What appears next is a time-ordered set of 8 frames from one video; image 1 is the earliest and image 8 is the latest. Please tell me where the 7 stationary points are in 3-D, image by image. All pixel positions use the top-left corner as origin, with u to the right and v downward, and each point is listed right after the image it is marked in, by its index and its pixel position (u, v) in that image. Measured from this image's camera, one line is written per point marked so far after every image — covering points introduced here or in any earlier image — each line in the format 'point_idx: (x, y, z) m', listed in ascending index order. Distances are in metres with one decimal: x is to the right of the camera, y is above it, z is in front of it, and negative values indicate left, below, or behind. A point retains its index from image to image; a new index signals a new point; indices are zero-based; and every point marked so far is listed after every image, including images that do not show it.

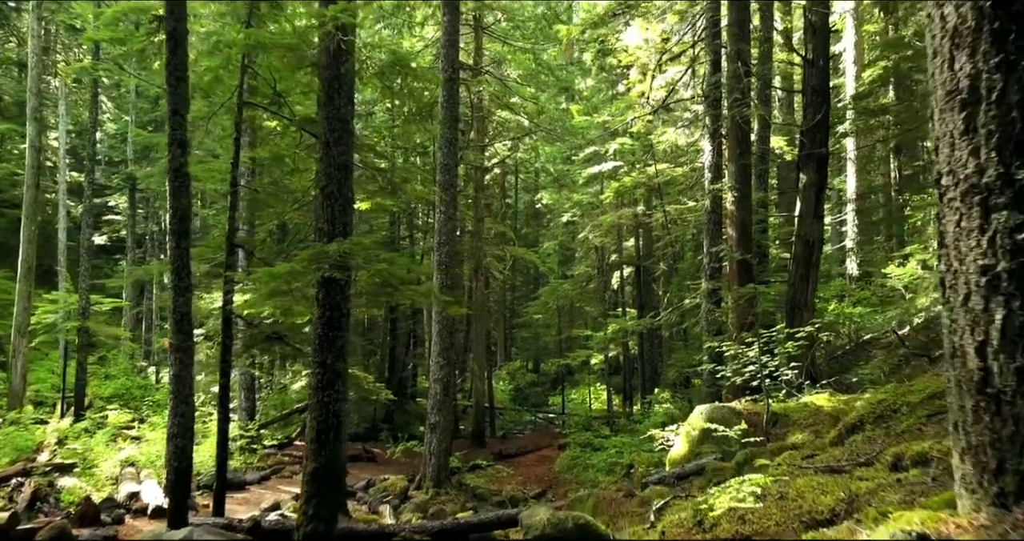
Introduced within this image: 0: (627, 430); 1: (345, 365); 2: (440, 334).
0: (+2.8, -3.9, +18.0) m
1: (-1.5, -0.9, +6.5) m
2: (-1.3, -1.2, +13.5) m
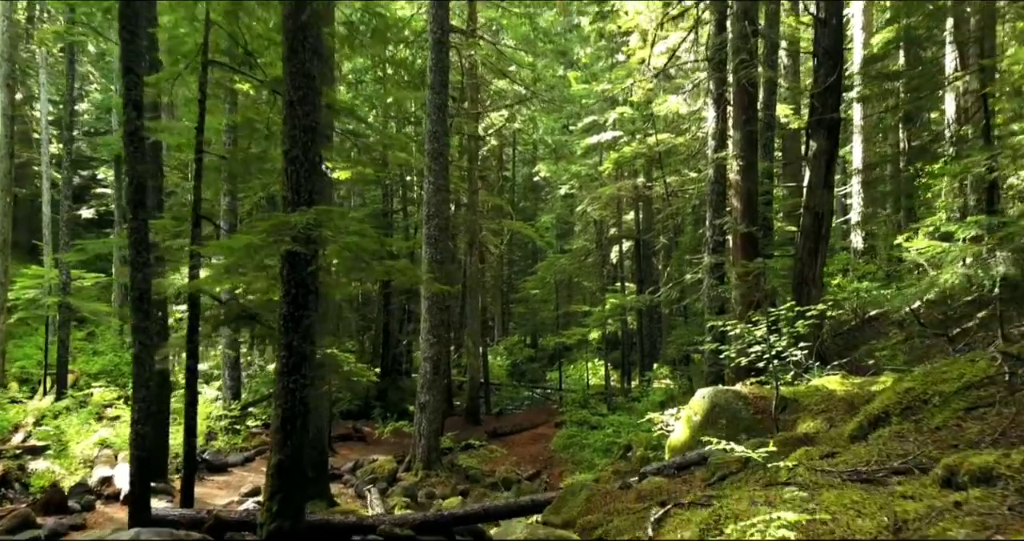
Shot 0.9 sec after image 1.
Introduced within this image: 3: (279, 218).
0: (+2.7, -3.3, +17.5) m
1: (-1.6, -0.6, +5.9) m
2: (-1.5, -0.7, +12.9) m
3: (-1.8, +0.4, +5.6) m
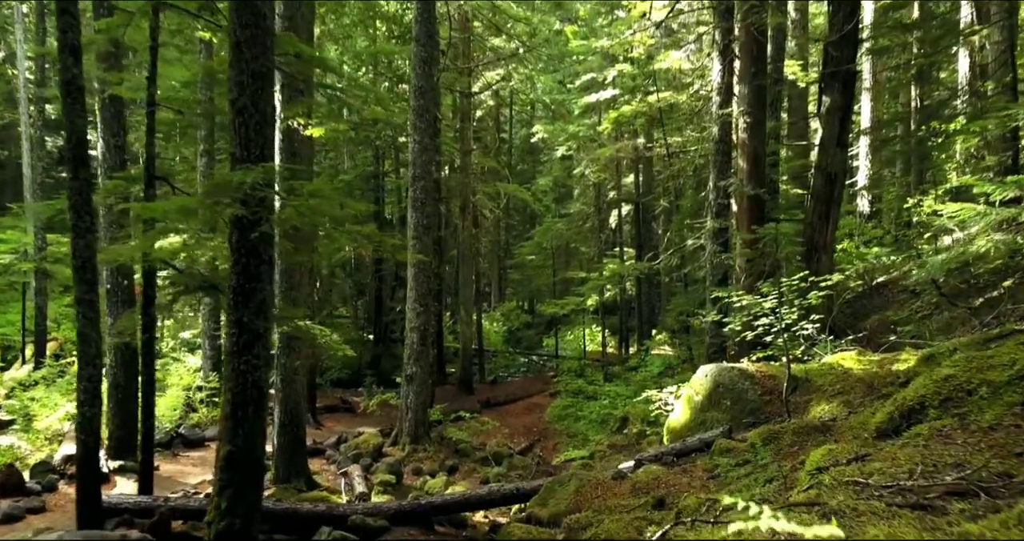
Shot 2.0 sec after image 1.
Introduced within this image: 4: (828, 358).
0: (+2.6, -2.5, +17.0) m
1: (-1.8, -0.4, +5.3) m
2: (-1.6, -0.1, +12.3) m
3: (-1.9, +0.6, +4.8) m
4: (+3.0, -0.8, +6.9) m
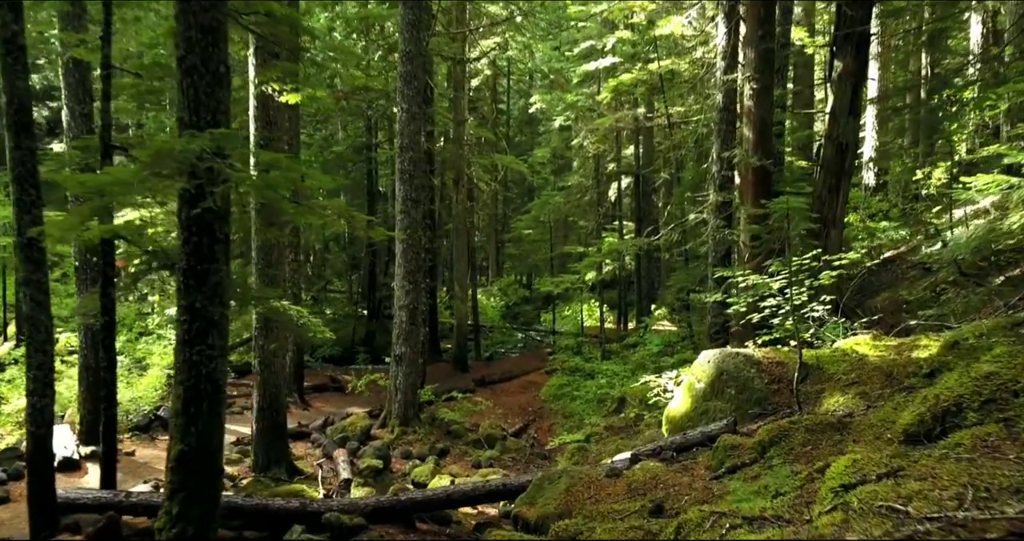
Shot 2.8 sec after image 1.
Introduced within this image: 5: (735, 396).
0: (+2.5, -1.9, +16.5) m
1: (-1.9, -0.3, +4.7) m
2: (-1.7, +0.2, +11.7) m
3: (-2.0, +0.7, +4.3) m
4: (+2.9, -0.6, +6.4) m
5: (+1.8, -1.0, +6.0) m
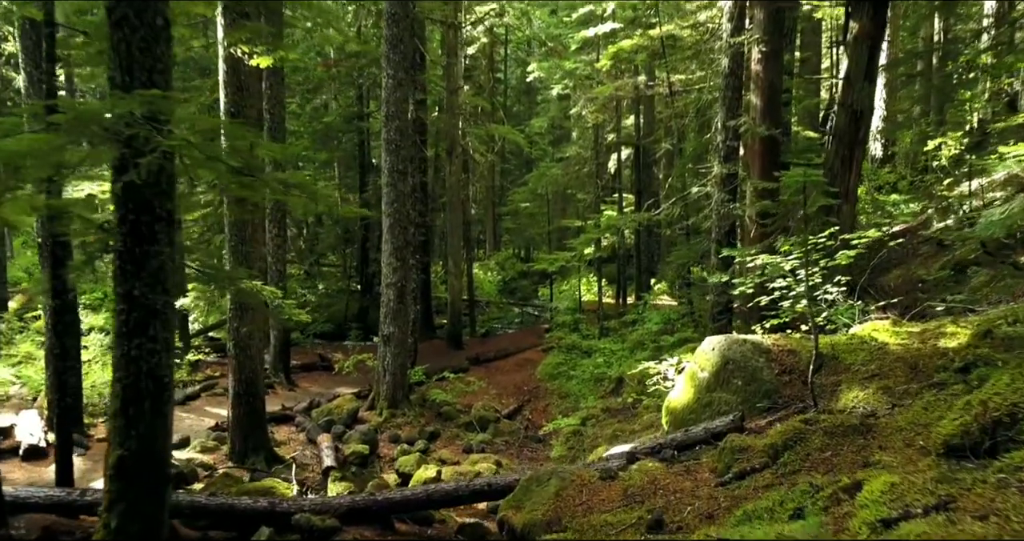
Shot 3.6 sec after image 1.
0: (+2.4, -1.3, +16.0) m
1: (-2.0, -0.2, +4.2) m
2: (-1.8, +0.6, +11.2) m
3: (-2.1, +0.8, +3.7) m
4: (+2.8, -0.5, +5.9) m
5: (+1.7, -0.9, +5.5) m
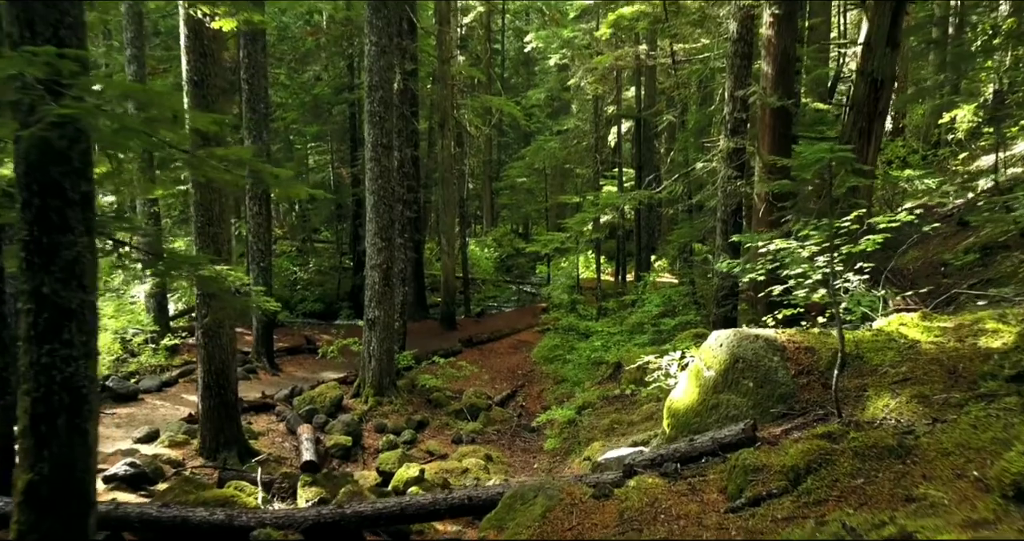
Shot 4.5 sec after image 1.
0: (+2.2, -0.9, +15.4) m
1: (-2.1, -0.1, +3.6) m
2: (-1.9, +0.9, +10.5) m
3: (-2.2, +0.8, +3.0) m
4: (+2.7, -0.4, +5.3) m
5: (+1.6, -0.8, +4.9) m
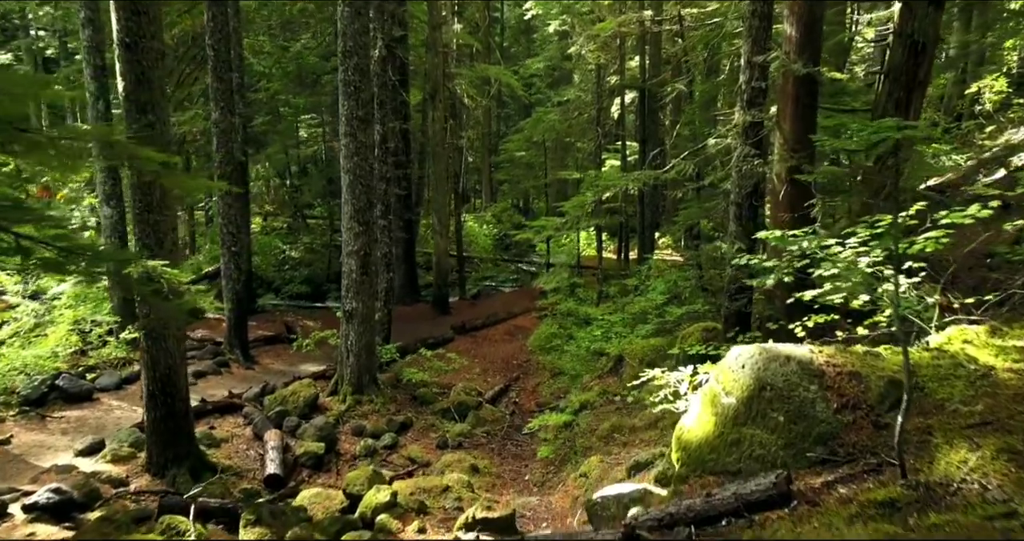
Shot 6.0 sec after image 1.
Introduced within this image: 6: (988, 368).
0: (+2.1, -0.5, +14.5) m
1: (-2.2, -0.2, +2.6) m
2: (-2.1, +1.1, +9.5) m
3: (-2.4, +0.7, +2.1) m
4: (+2.5, -0.4, +4.3) m
5: (+1.5, -0.8, +3.9) m
6: (+2.5, -0.5, +3.9) m
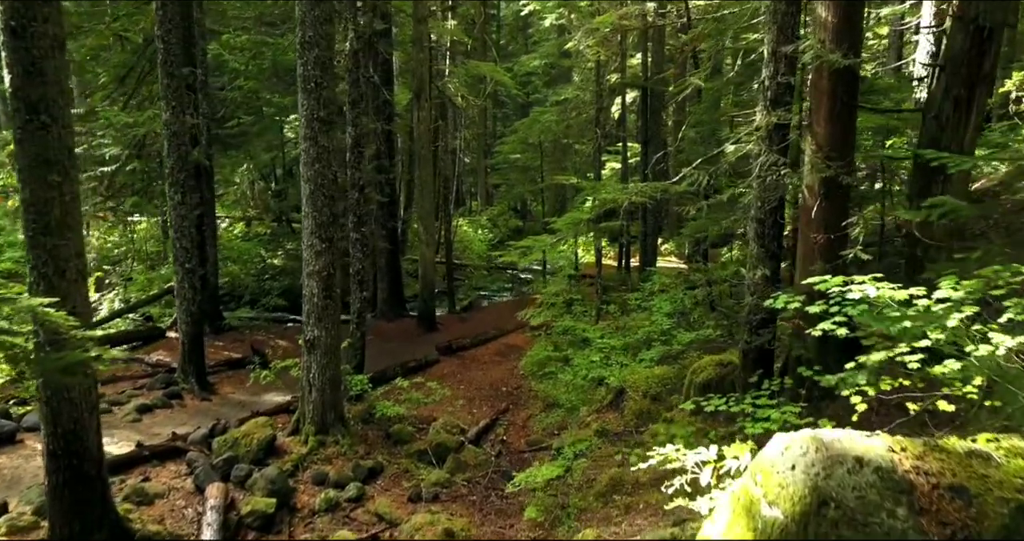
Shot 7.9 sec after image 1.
0: (+2.0, -0.8, +13.3) m
1: (-2.4, -0.5, +1.4) m
2: (-2.2, +0.8, +8.3) m
3: (-2.6, +0.5, +0.8) m
4: (+2.3, -0.7, +3.1) m
5: (+1.3, -1.1, +2.7) m
6: (+2.3, -0.8, +2.7) m
